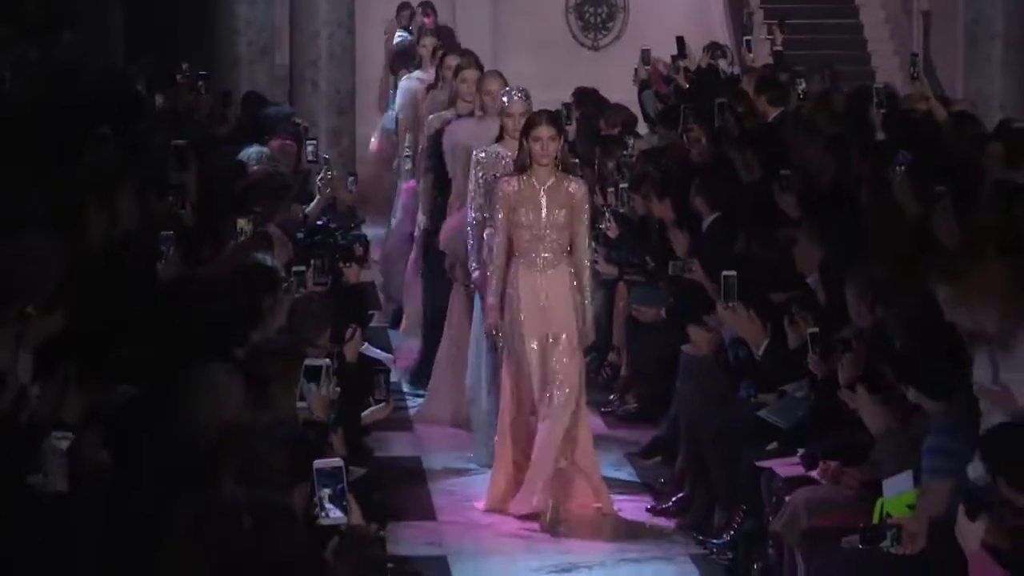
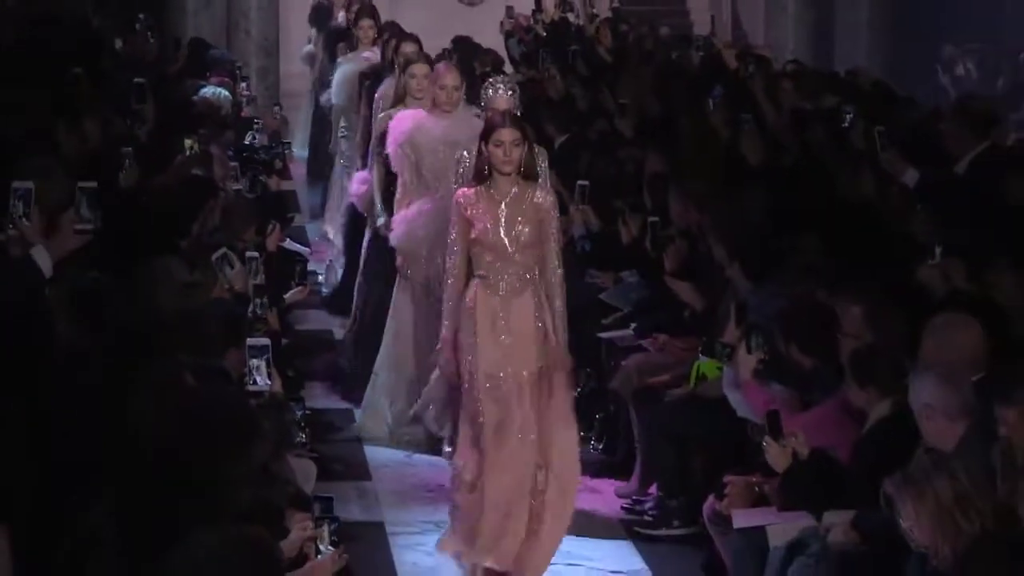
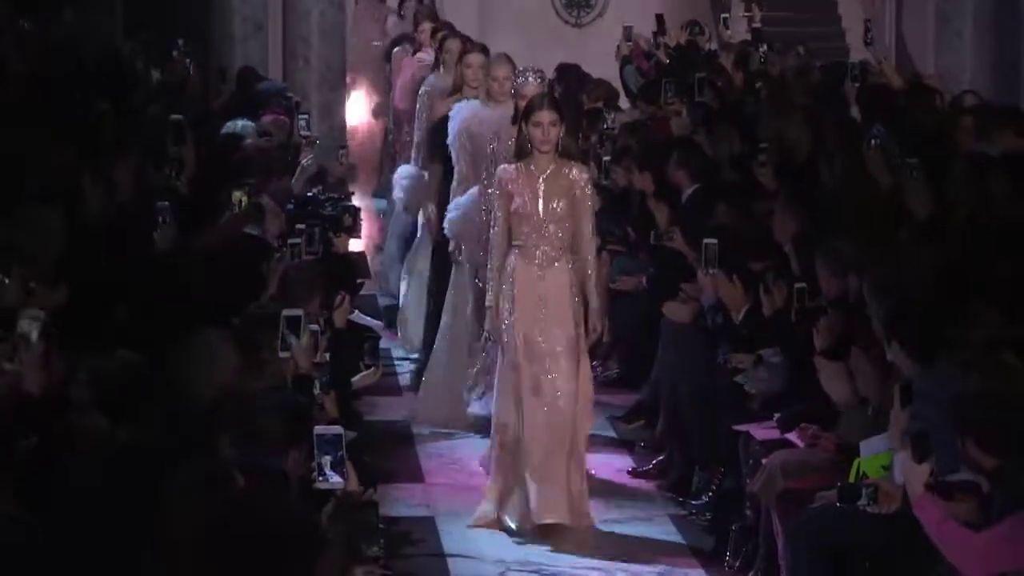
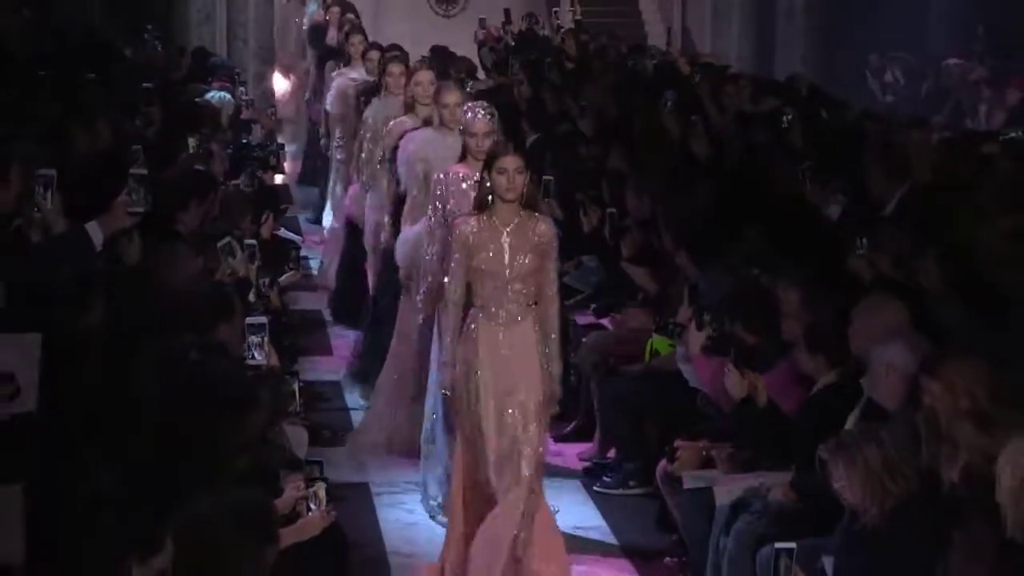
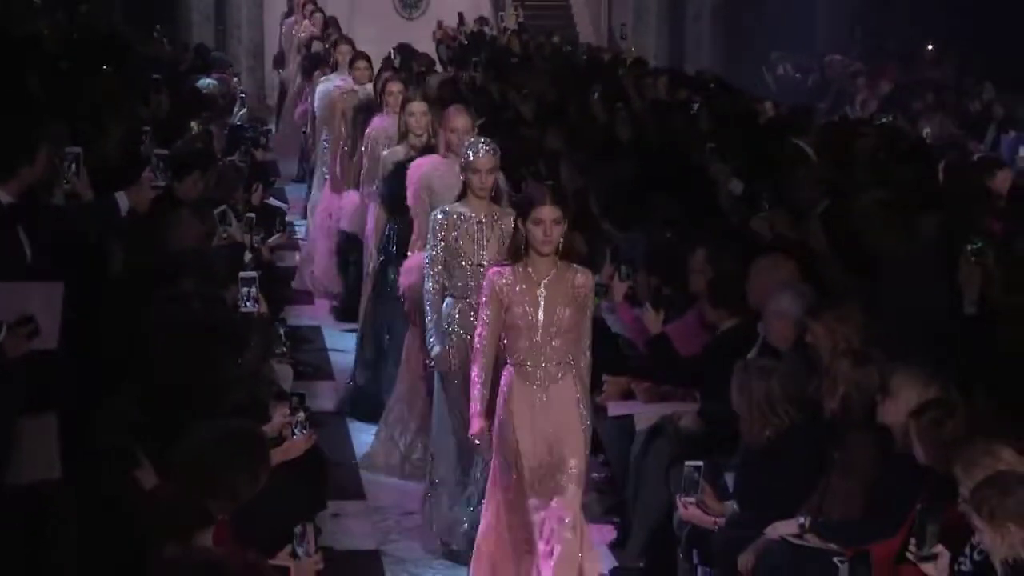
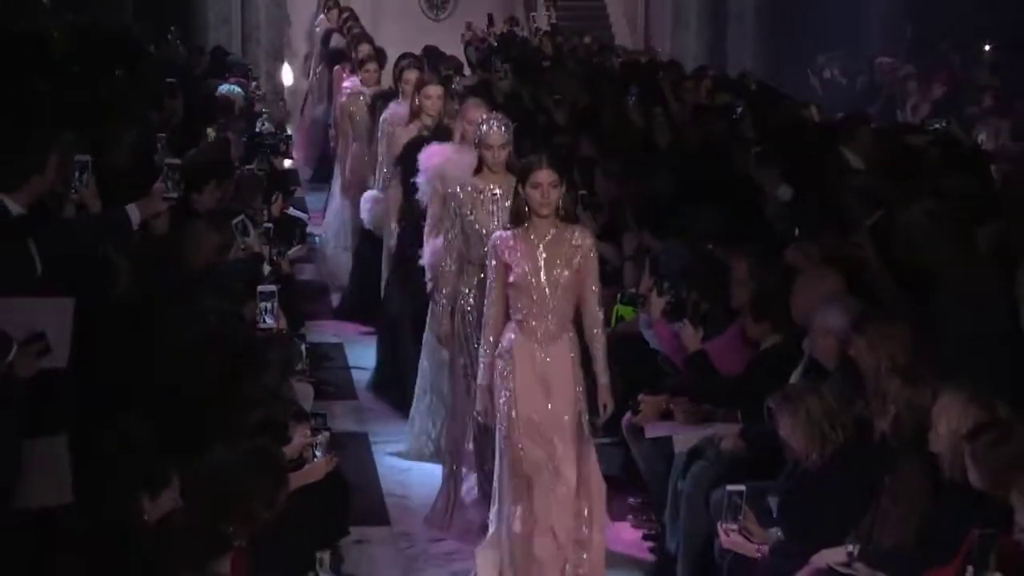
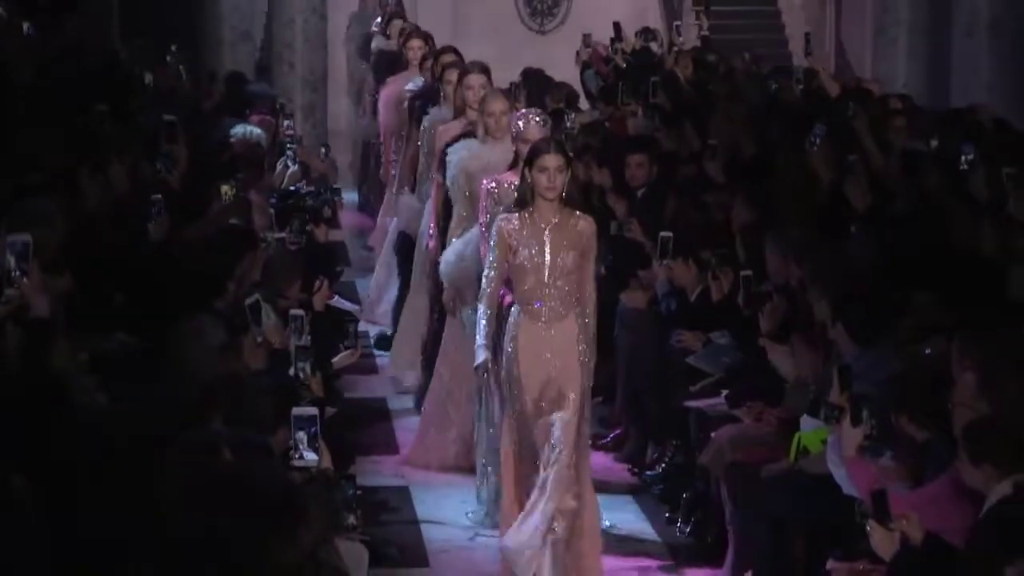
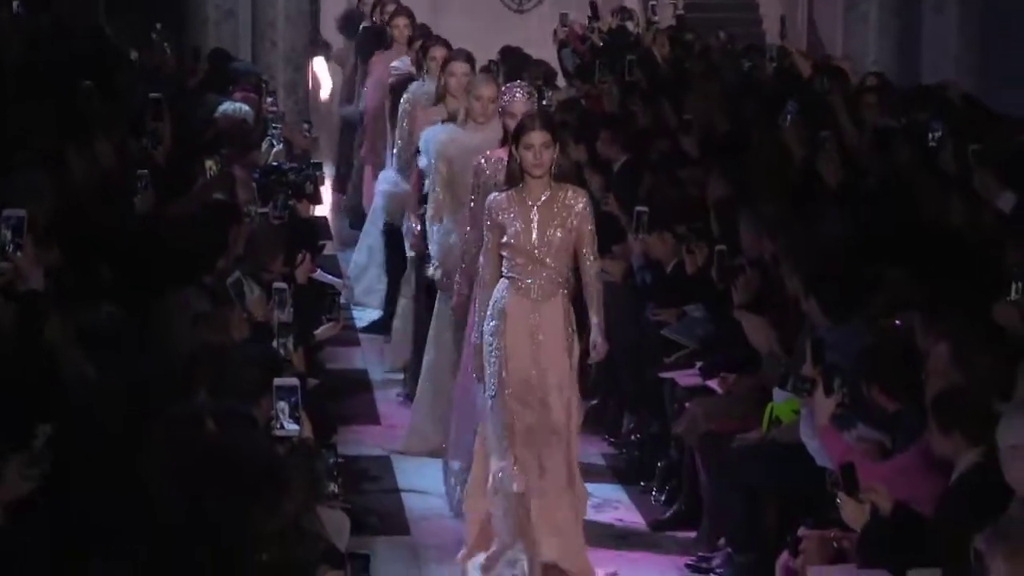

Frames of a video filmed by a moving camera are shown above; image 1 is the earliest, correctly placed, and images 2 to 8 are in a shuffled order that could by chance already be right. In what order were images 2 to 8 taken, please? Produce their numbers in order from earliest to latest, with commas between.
3, 7, 8, 2, 4, 6, 5
